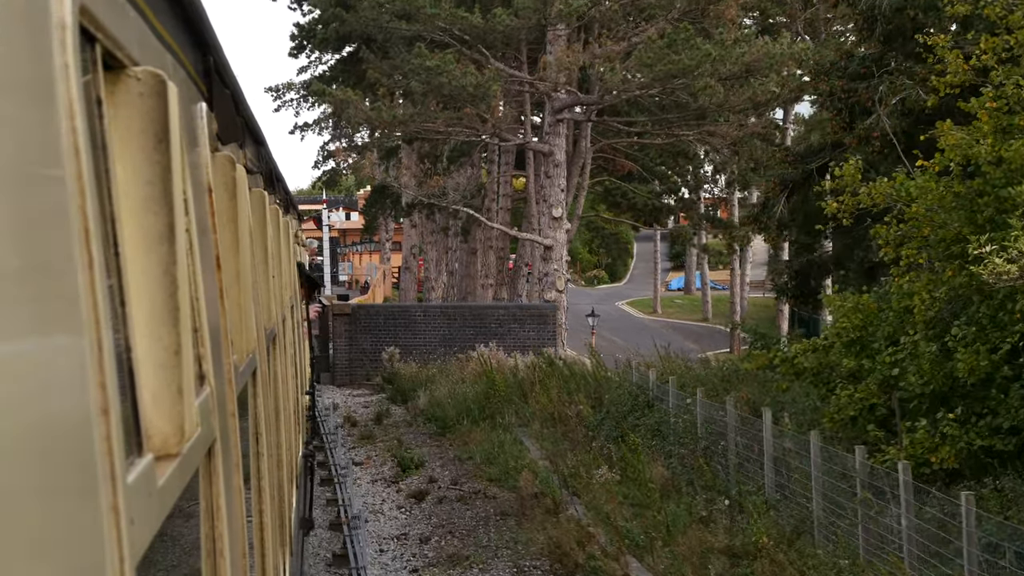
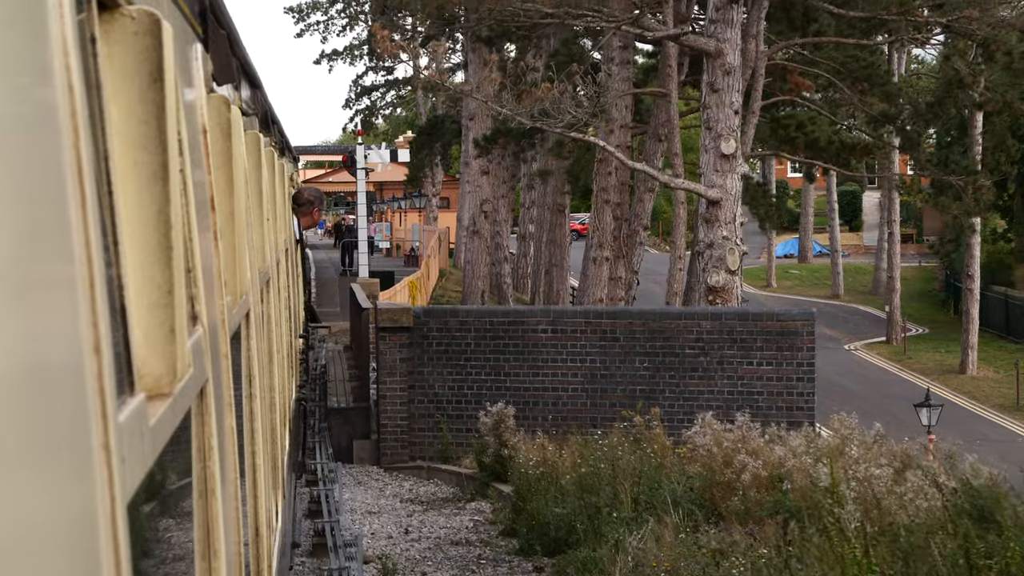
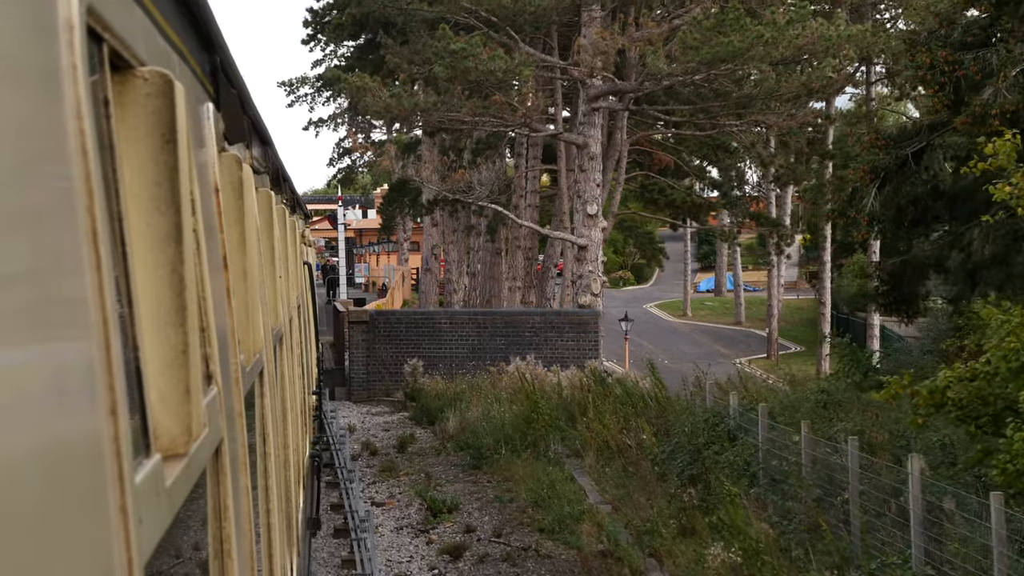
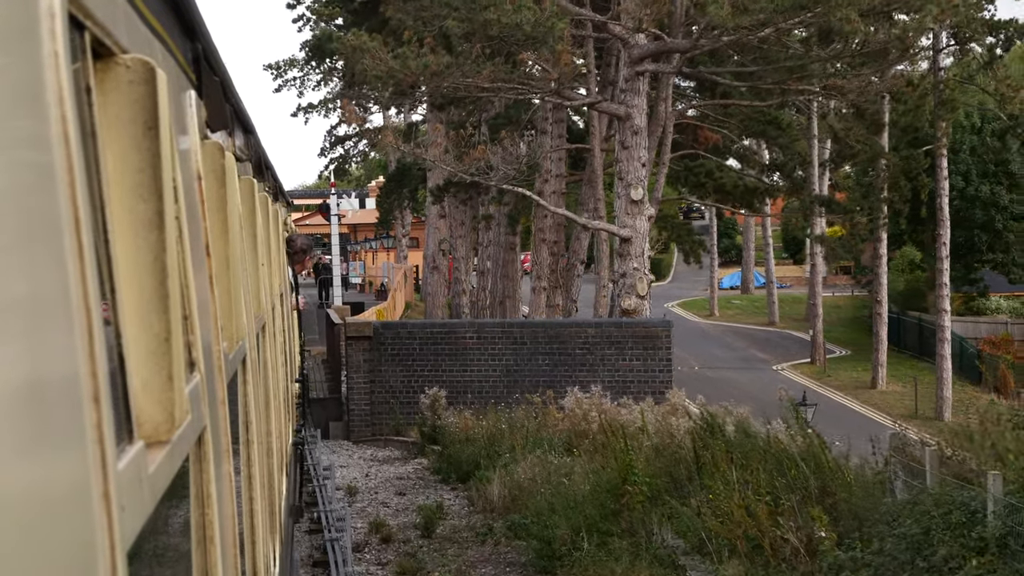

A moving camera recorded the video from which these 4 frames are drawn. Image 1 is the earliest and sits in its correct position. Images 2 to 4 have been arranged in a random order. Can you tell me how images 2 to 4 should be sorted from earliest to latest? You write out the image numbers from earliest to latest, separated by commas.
3, 4, 2
